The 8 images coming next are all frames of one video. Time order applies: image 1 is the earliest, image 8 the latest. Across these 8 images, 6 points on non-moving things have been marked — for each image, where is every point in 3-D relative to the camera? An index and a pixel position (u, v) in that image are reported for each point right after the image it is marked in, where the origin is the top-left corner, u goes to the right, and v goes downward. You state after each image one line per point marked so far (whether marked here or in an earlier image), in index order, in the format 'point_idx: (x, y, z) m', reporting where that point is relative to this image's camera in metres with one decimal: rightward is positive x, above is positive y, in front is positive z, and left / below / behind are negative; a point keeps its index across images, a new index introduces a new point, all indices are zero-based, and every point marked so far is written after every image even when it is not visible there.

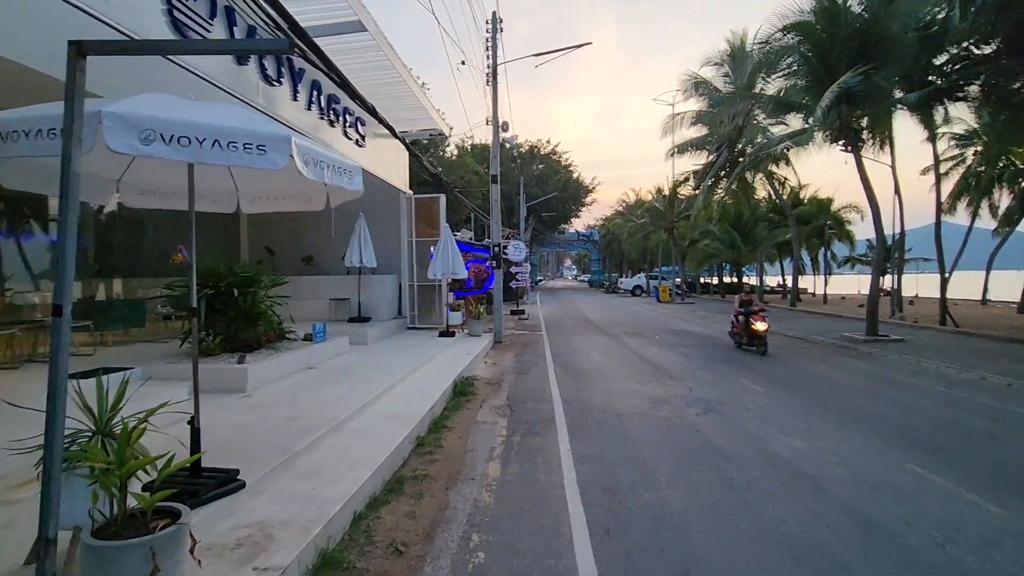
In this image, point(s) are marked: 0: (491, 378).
0: (-0.3, -1.4, +8.5) m
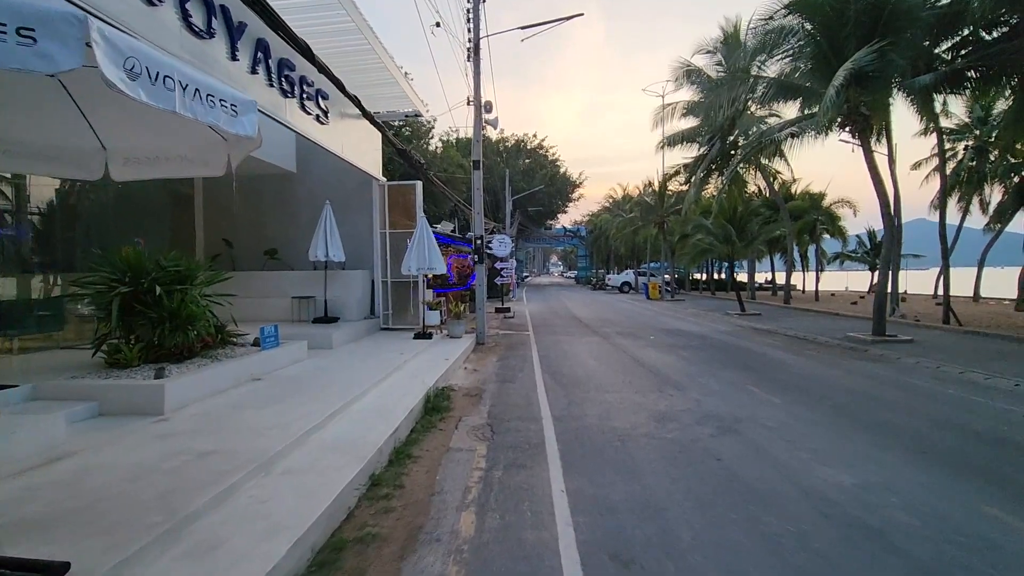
0: (-0.6, -1.4, +7.4) m
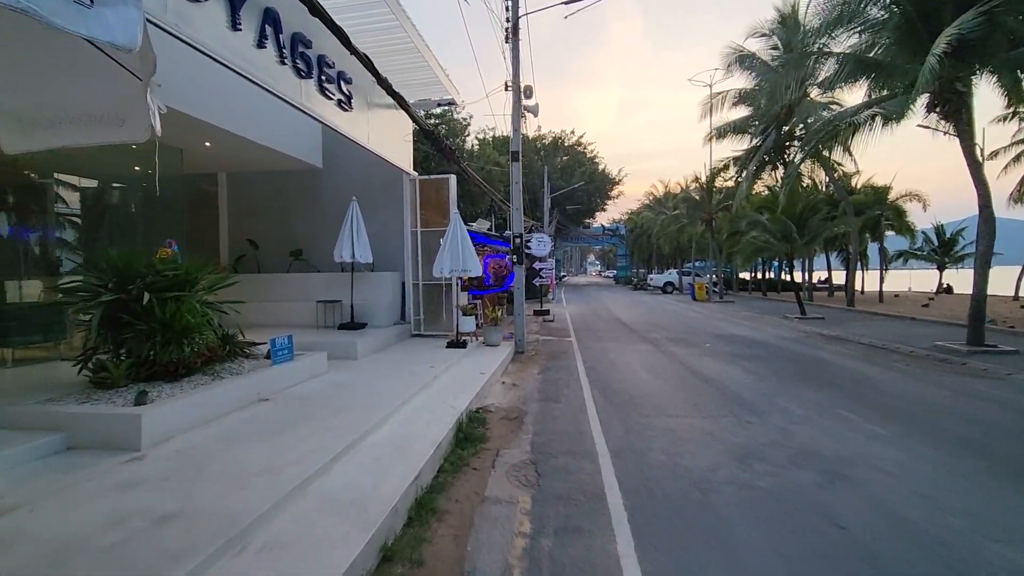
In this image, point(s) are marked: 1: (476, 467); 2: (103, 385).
0: (0.0, -1.4, +6.4) m
1: (-0.3, -1.5, +4.4) m
2: (-3.6, -0.9, +4.7) m
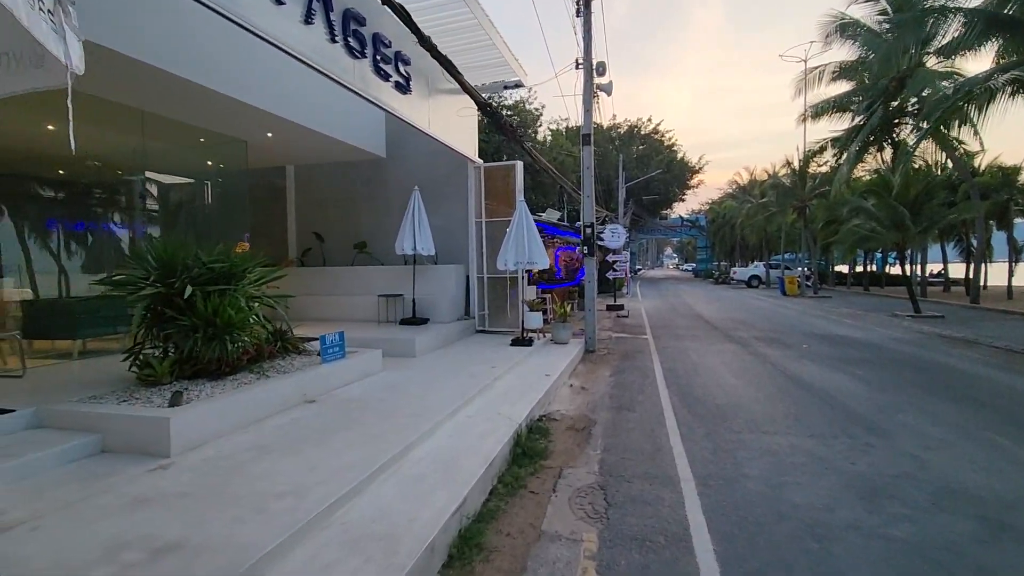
0: (+0.7, -1.4, +5.7) m
1: (+0.2, -1.4, +3.8) m
2: (-3.1, -0.8, +4.5) m
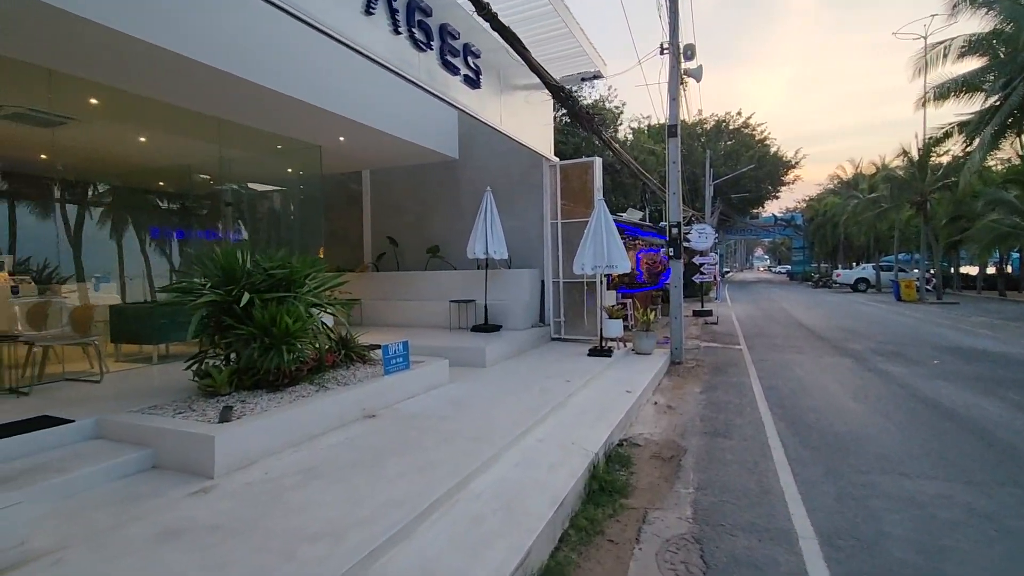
0: (+1.4, -1.4, +5.0) m
1: (+0.6, -1.5, +3.2) m
2: (-2.5, -0.9, +4.3) m
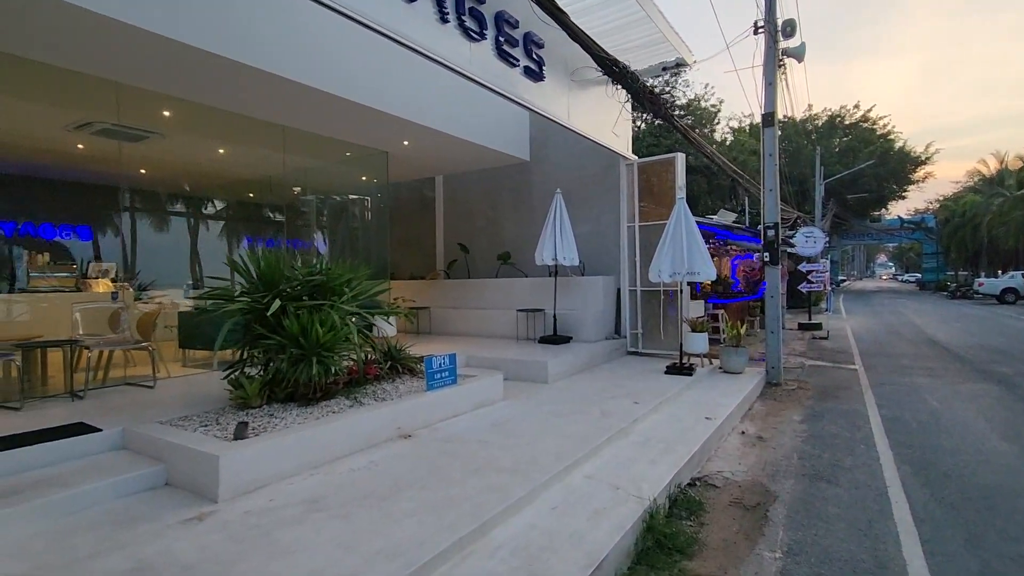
0: (+1.8, -1.5, +4.2) m
1: (+0.7, -1.5, +2.5) m
2: (-2.1, -0.9, +4.2) m
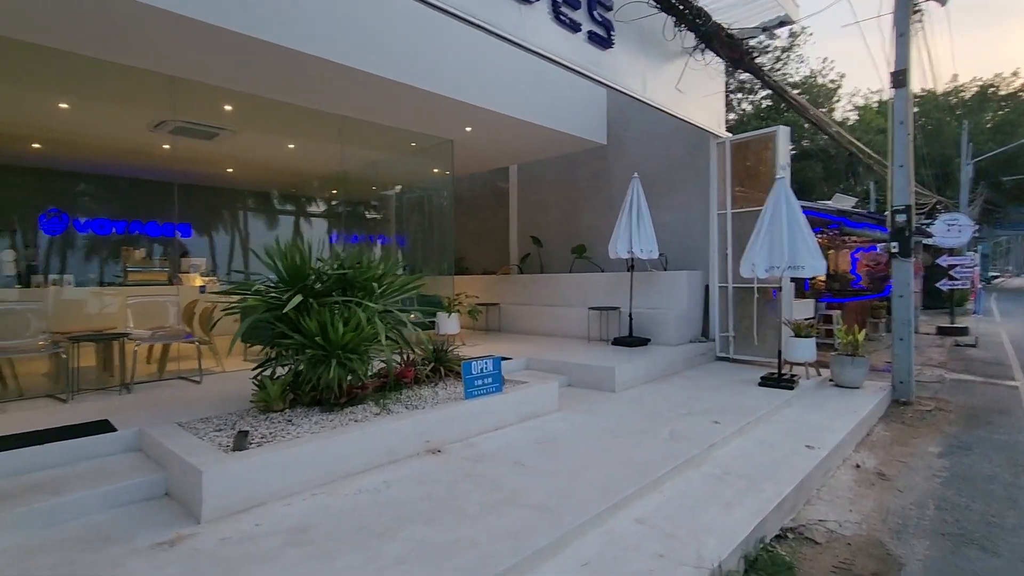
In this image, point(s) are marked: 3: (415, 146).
0: (+2.1, -1.5, +3.2) m
1: (+0.7, -1.5, +1.7) m
2: (-1.8, -0.9, +3.9) m
3: (-1.5, +2.2, +8.3) m
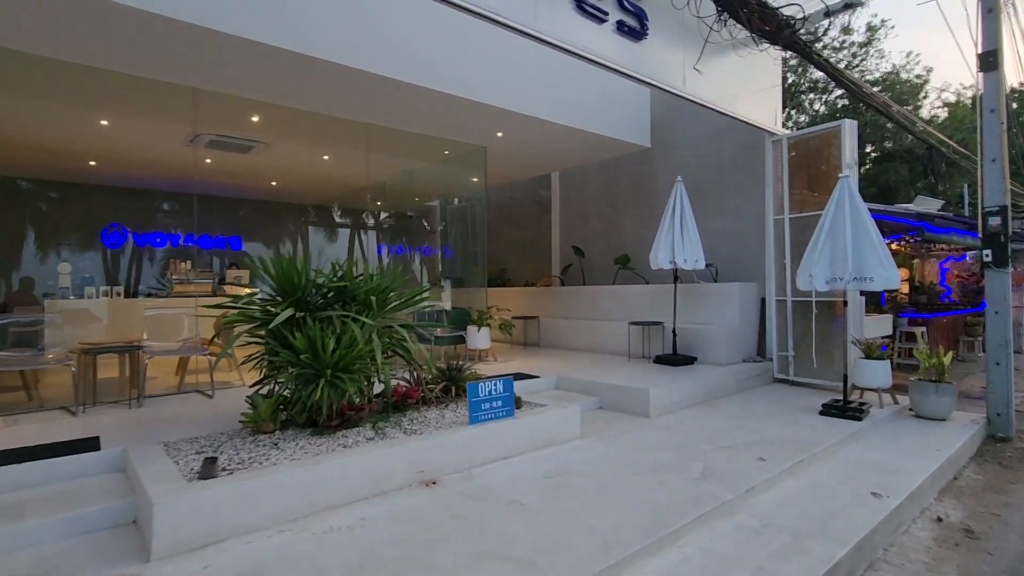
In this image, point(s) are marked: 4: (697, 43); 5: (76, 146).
0: (+2.0, -1.6, +2.5) m
1: (+0.5, -1.6, +1.2) m
2: (-1.8, -1.0, +3.7) m
3: (-0.9, +2.0, +8.1) m
4: (+1.8, +2.6, +5.7) m
5: (-5.6, +1.8, +6.9) m
